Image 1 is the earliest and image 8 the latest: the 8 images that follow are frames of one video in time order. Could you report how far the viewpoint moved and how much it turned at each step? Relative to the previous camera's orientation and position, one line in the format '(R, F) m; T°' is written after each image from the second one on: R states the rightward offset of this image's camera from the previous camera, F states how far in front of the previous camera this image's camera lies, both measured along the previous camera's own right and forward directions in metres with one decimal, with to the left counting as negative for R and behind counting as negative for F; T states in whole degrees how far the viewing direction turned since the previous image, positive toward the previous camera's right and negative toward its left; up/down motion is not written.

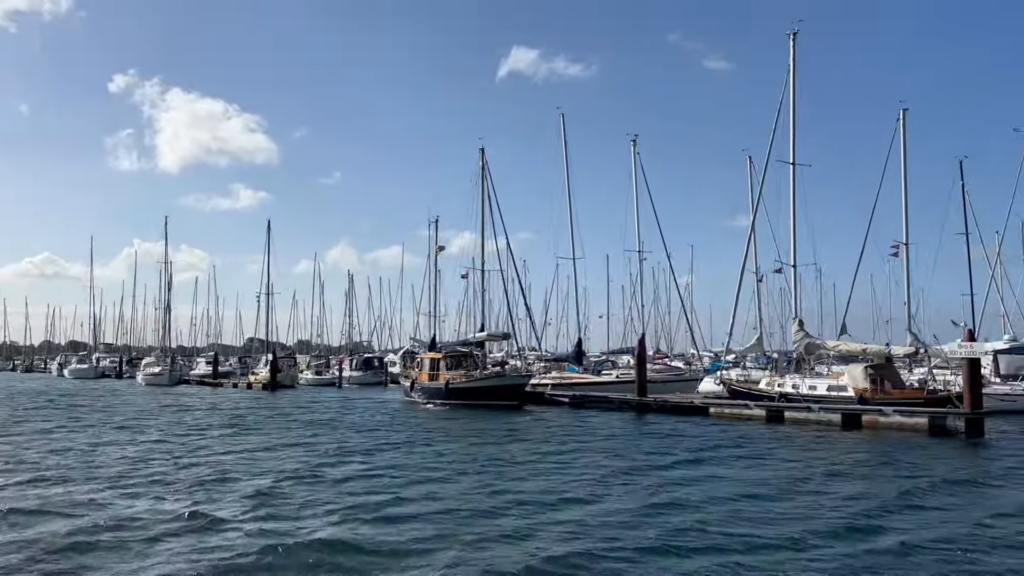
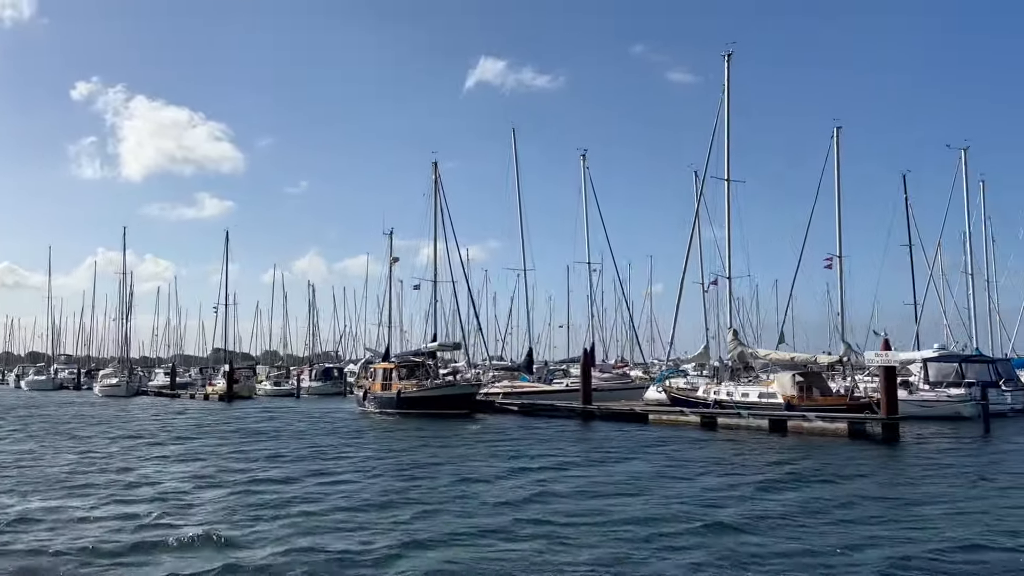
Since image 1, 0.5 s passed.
(+1.0, -0.9) m; +2°
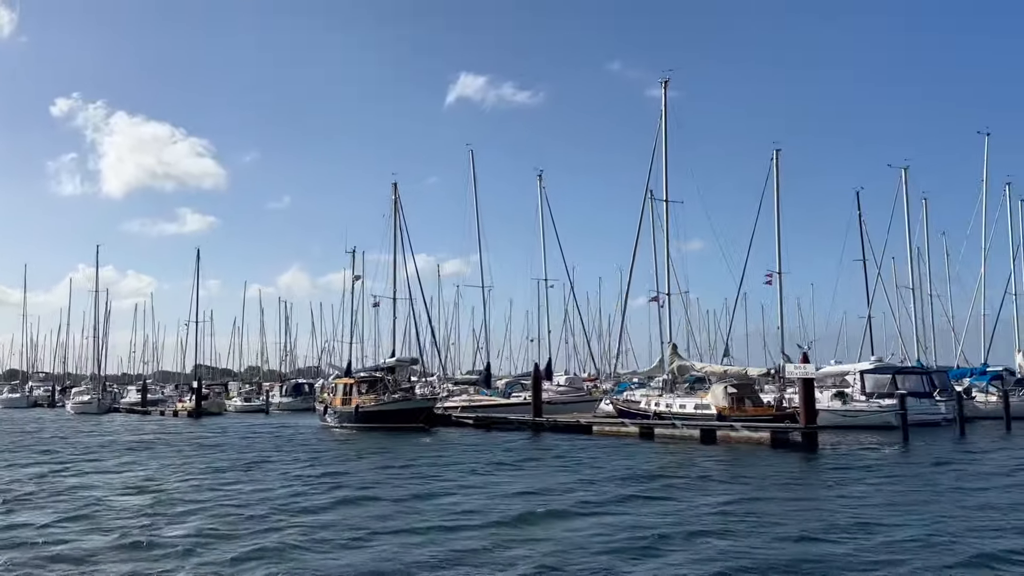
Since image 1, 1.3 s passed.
(+1.5, -1.3) m; +1°
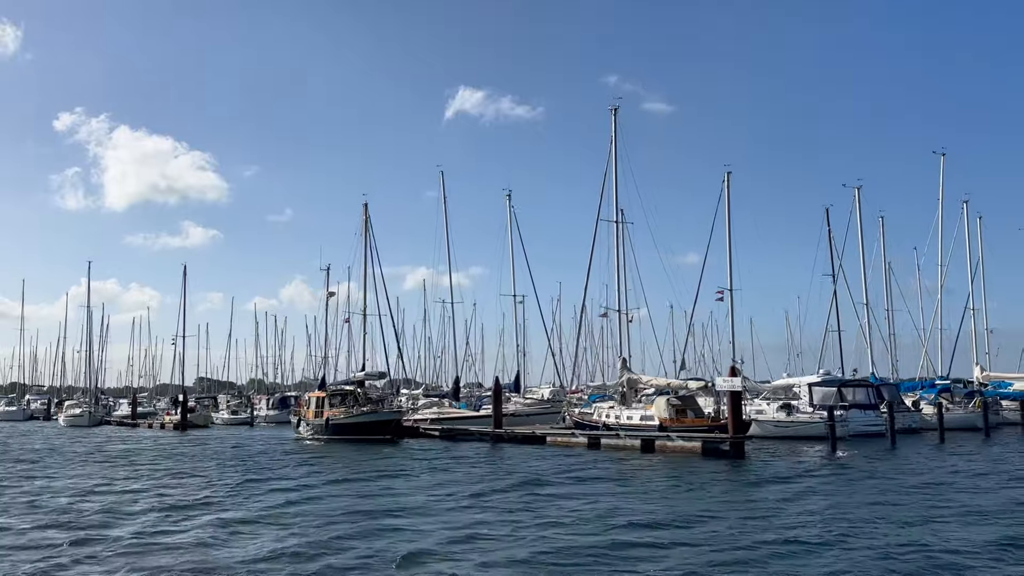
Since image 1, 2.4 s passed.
(+2.0, -1.7) m; 0°
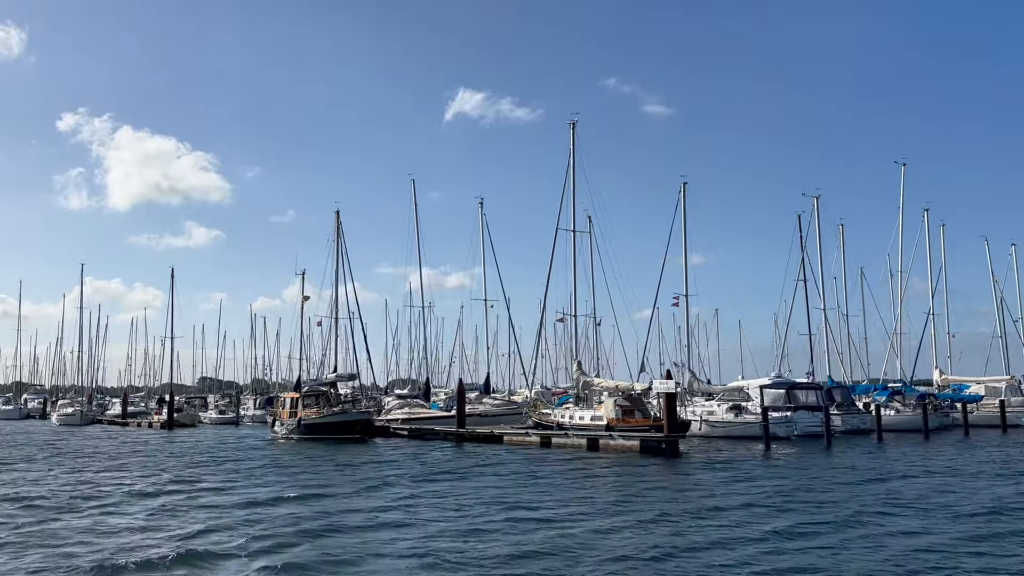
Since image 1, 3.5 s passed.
(+2.0, -1.7) m; 0°
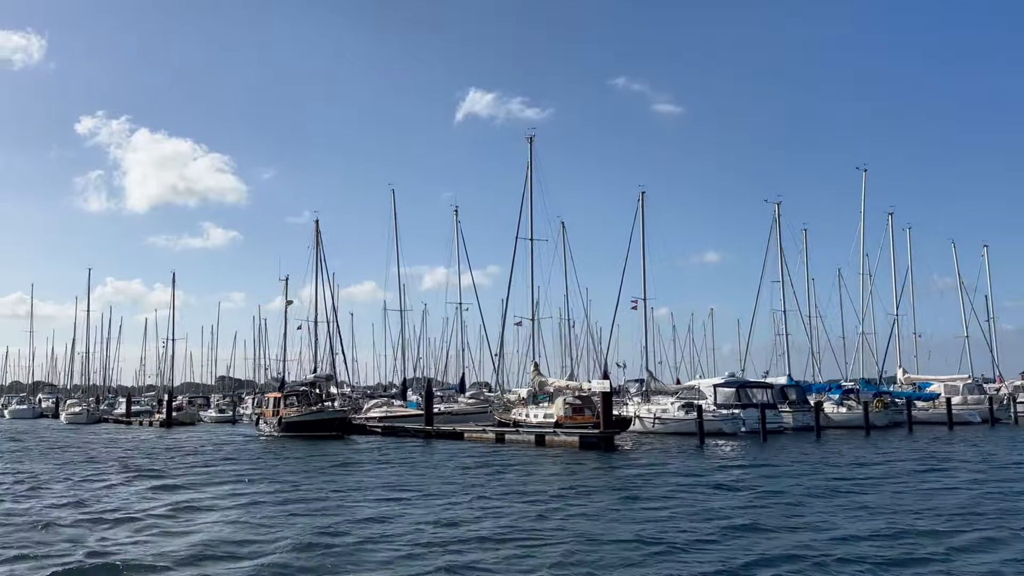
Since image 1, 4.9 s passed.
(+2.8, -2.3) m; -1°
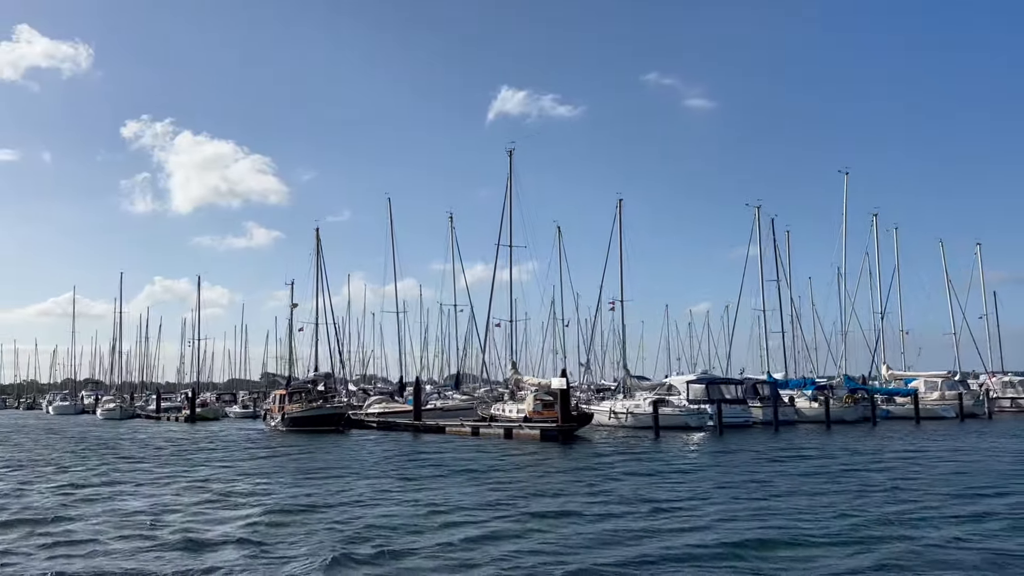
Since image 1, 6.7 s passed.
(+3.2, -2.7) m; -3°
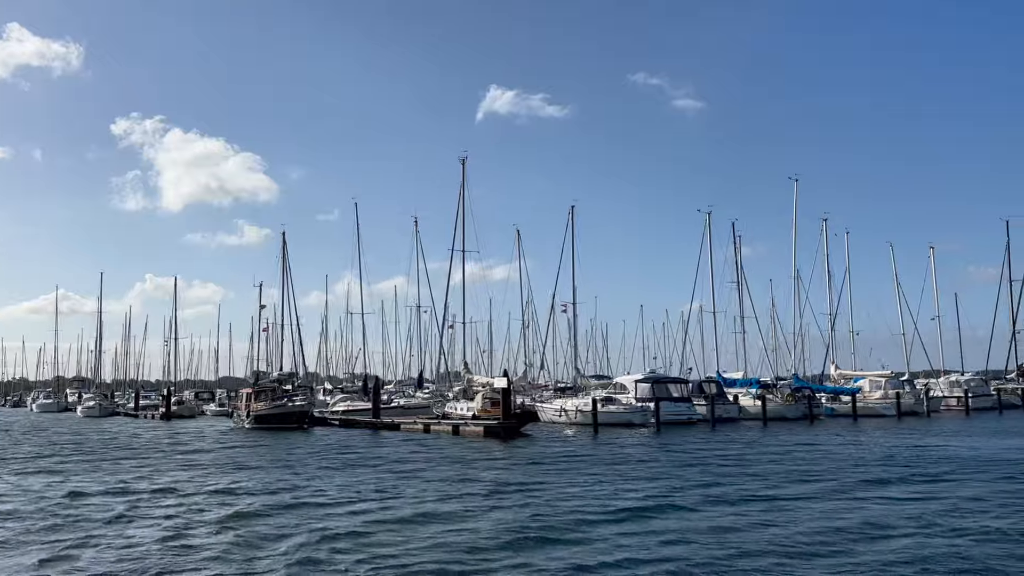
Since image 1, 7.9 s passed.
(+2.2, -1.9) m; +1°
